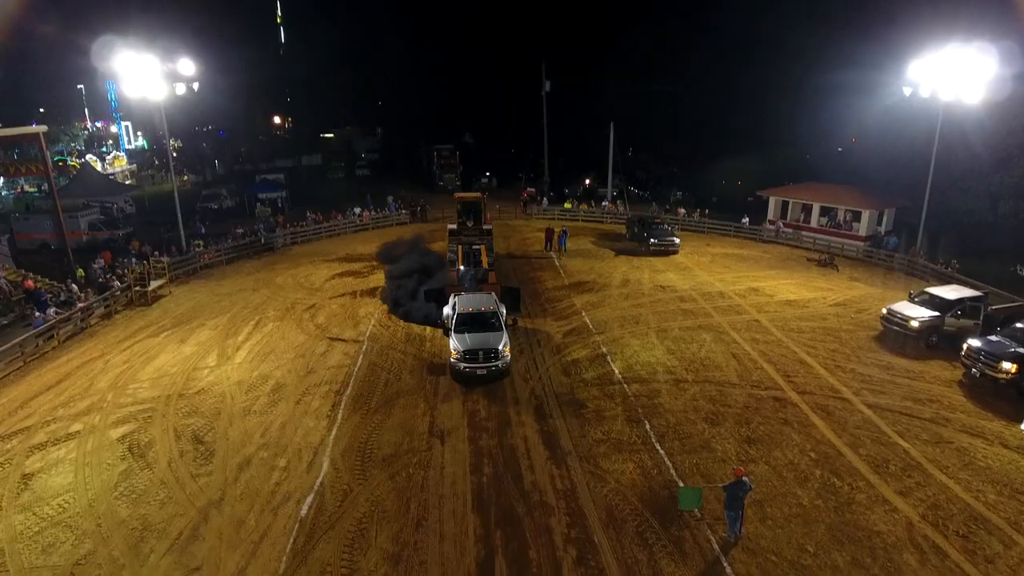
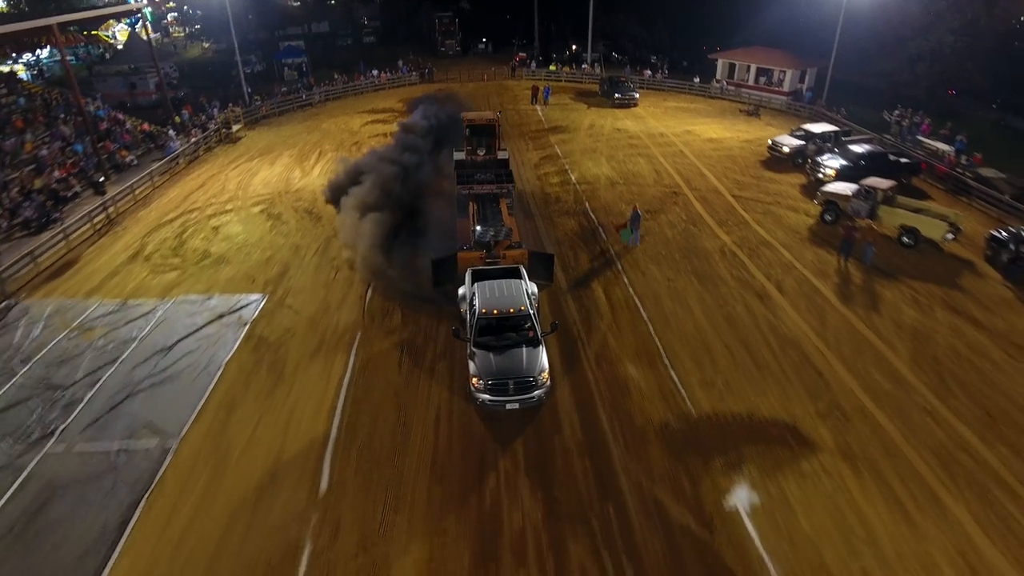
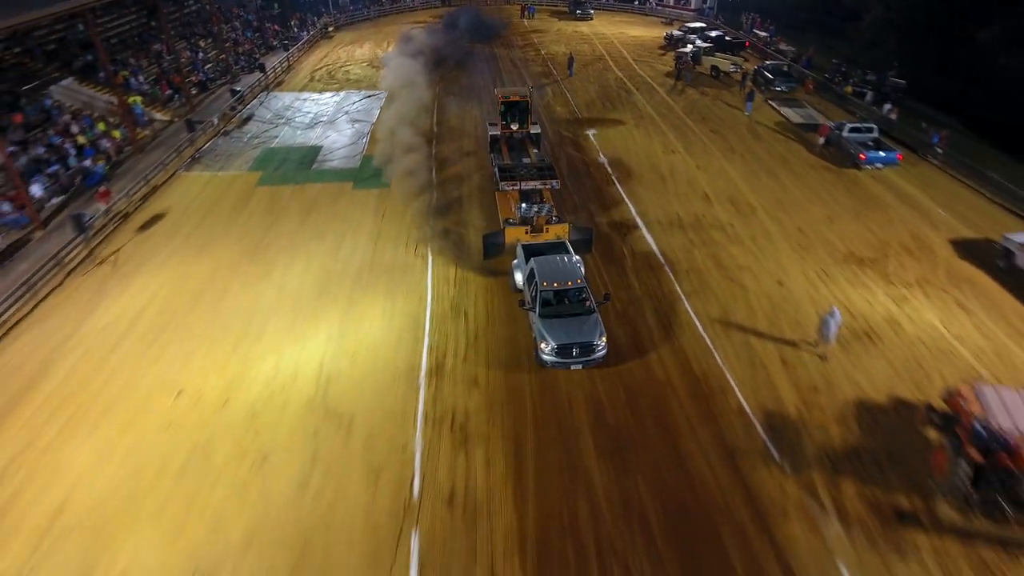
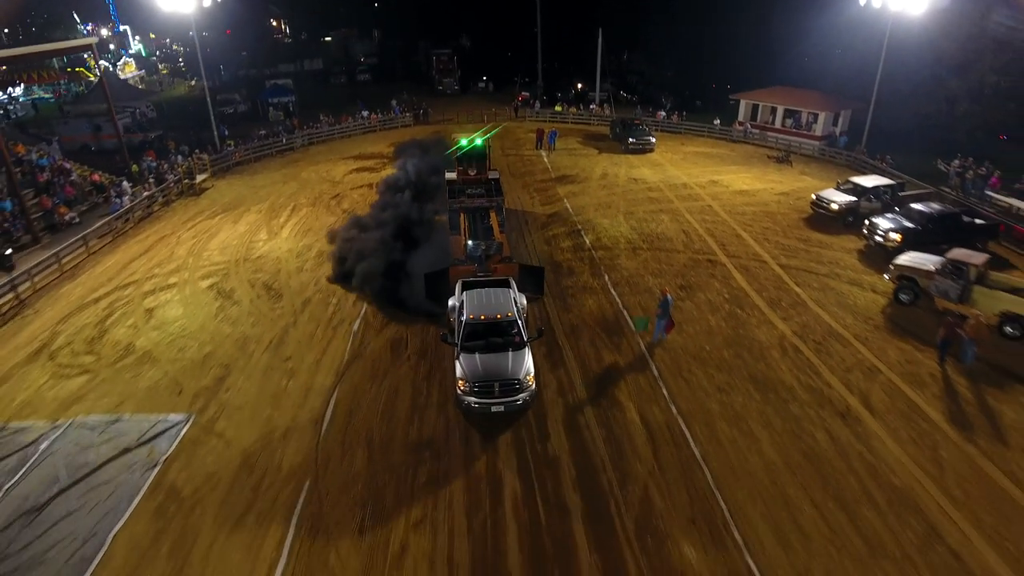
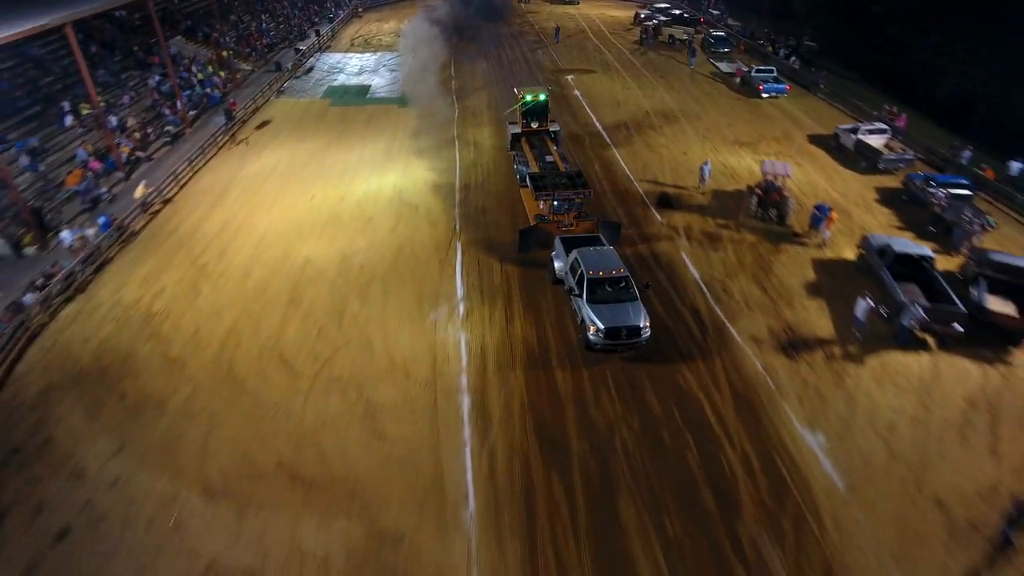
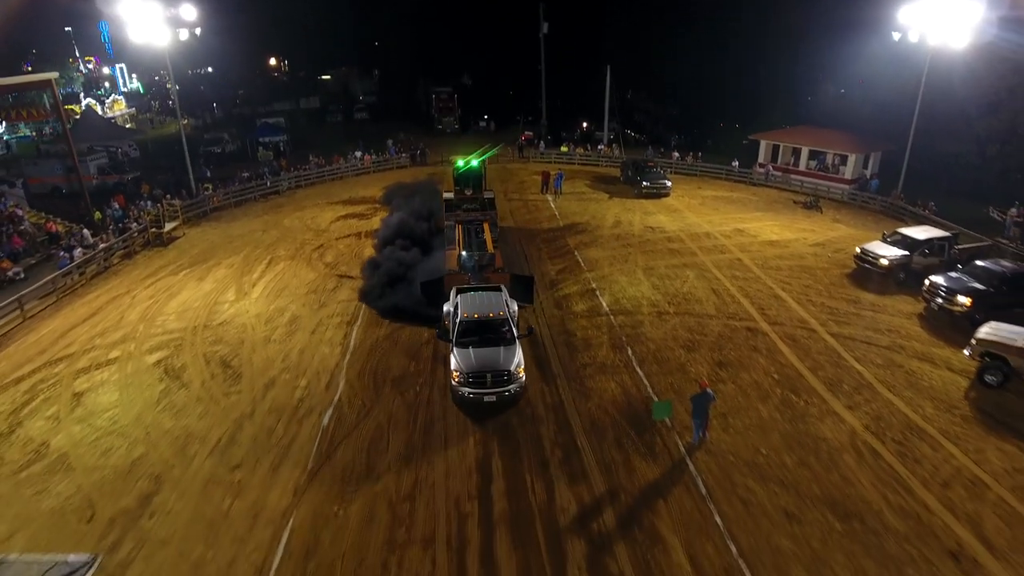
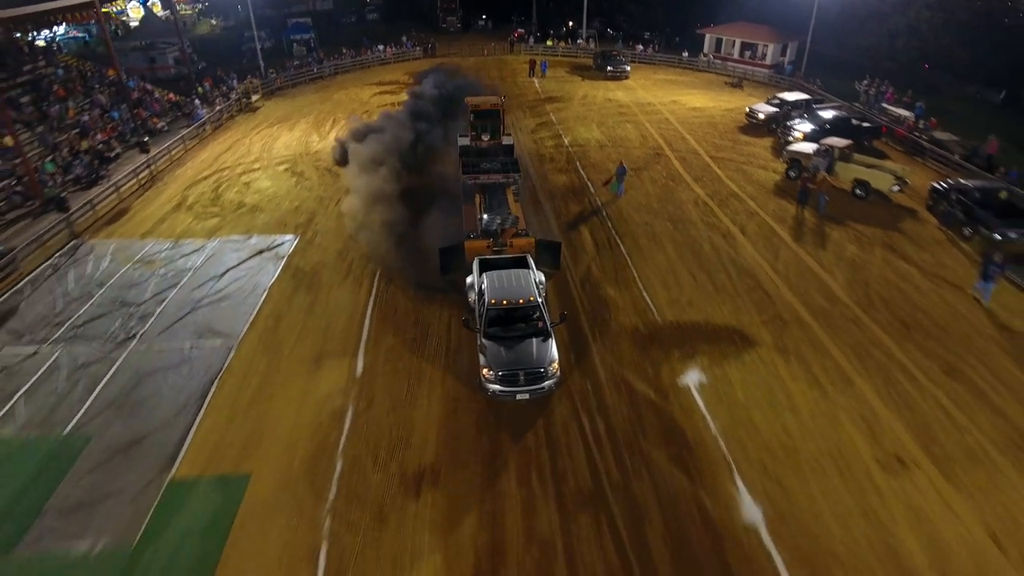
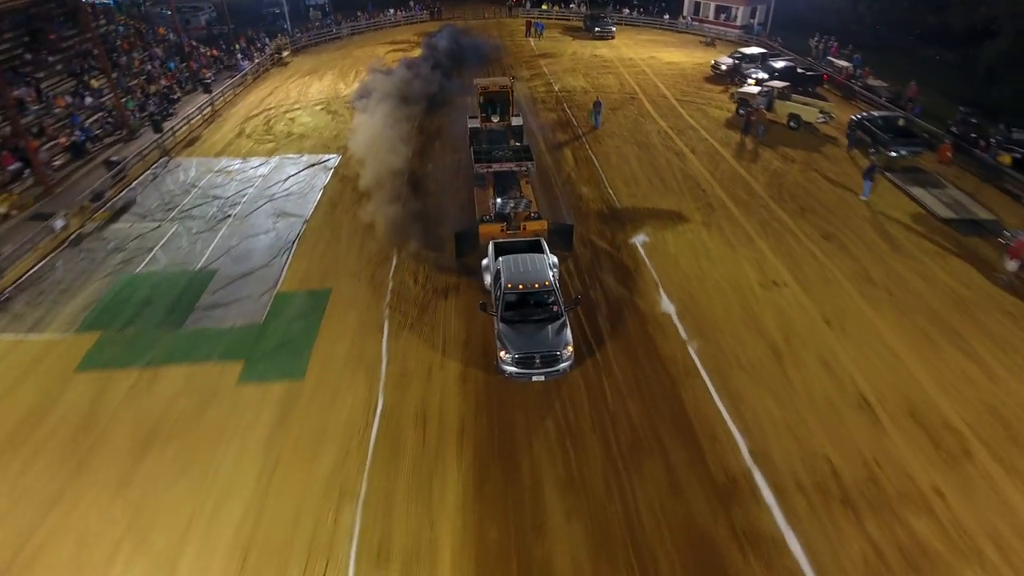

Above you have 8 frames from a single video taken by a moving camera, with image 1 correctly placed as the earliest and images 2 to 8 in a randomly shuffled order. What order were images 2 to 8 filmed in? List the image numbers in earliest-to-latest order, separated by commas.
6, 4, 2, 7, 8, 3, 5
